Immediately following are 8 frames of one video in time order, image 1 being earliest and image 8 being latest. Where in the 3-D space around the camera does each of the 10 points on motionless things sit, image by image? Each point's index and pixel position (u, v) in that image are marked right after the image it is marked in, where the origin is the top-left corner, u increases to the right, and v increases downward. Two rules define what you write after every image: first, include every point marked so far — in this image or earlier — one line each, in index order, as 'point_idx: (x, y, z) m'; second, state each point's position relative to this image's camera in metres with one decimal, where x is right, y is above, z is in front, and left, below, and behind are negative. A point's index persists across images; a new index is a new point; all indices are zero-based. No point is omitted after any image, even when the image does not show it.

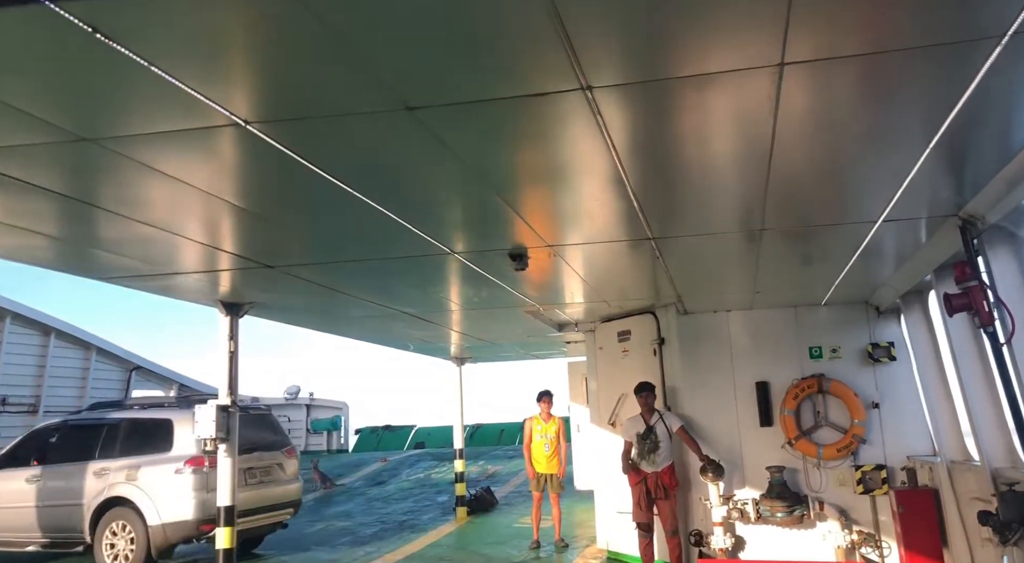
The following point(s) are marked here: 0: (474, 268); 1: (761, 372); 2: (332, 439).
0: (-0.3, 0.0, +6.0) m
1: (+2.4, -0.9, +6.8) m
2: (-5.1, -4.4, +19.7) m
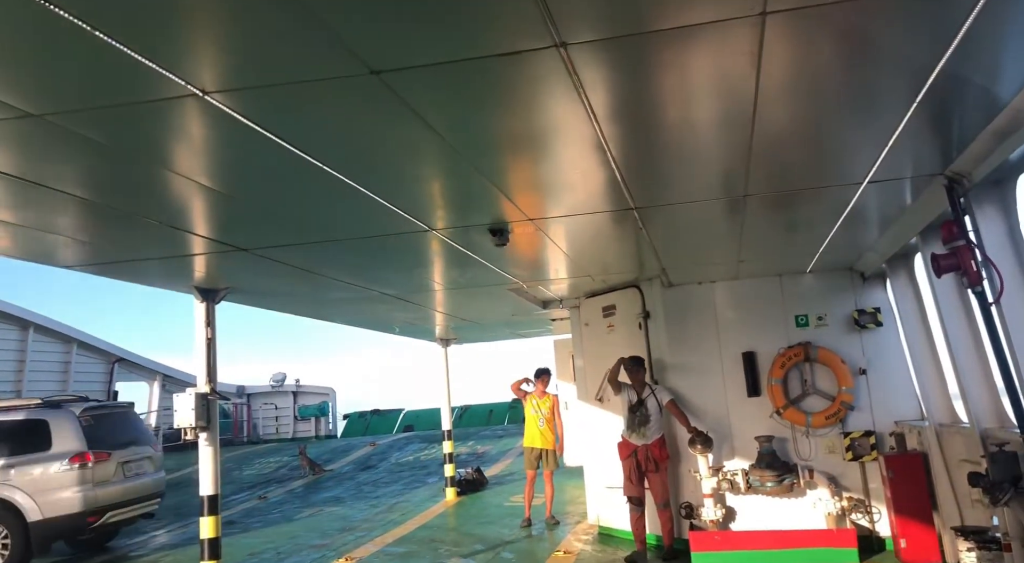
0: (-0.5, +0.2, +5.9) m
1: (+2.3, -0.6, +6.7) m
2: (-5.4, -4.0, +19.6) m
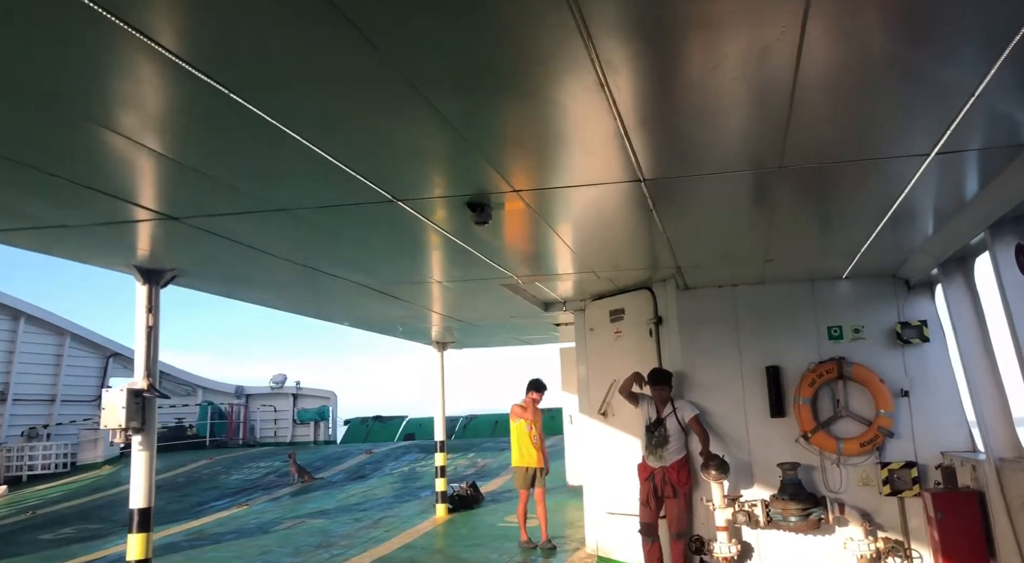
0: (-0.5, +0.3, +5.2) m
1: (+2.2, -0.6, +6.0) m
2: (-5.2, -4.0, +18.9) m
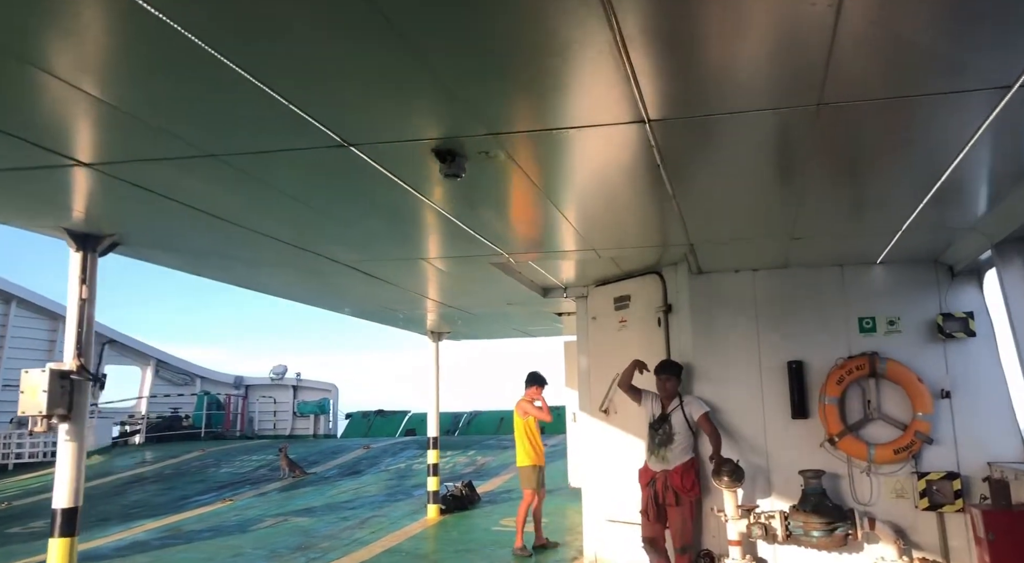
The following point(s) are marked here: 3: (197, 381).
0: (-0.6, +0.5, +4.6) m
1: (+2.2, -0.5, +5.3) m
2: (-5.1, -3.7, +18.4) m
3: (-7.8, -2.5, +17.5) m
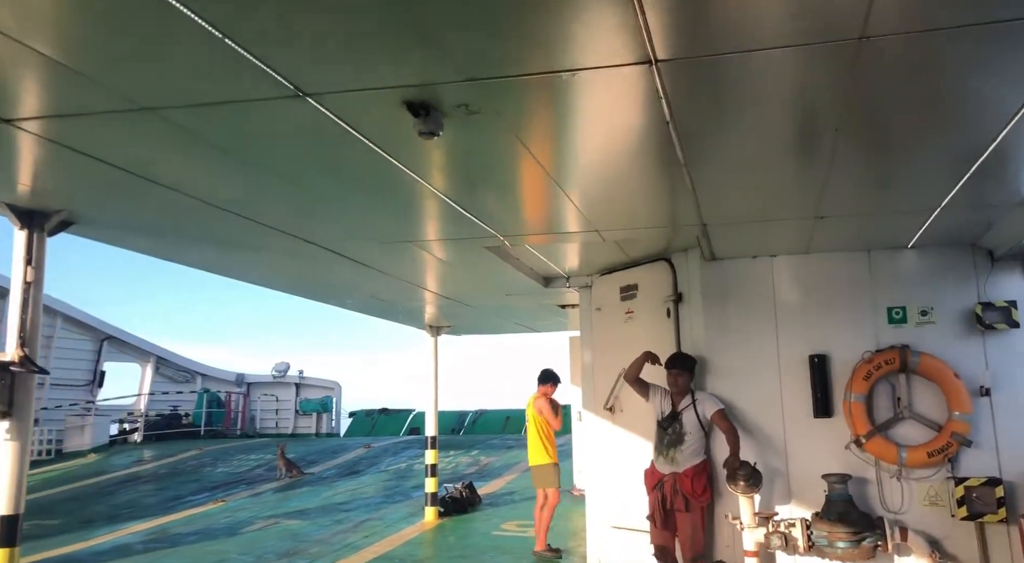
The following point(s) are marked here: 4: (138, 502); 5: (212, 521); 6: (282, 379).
0: (-0.6, +0.5, +4.2) m
1: (+2.1, -0.4, +4.9) m
2: (-4.9, -3.6, +18.1) m
3: (-7.7, -2.4, +17.2) m
4: (-5.0, -3.0, +9.4) m
5: (-3.5, -2.8, +8.2) m
6: (-5.9, -2.5, +17.8) m
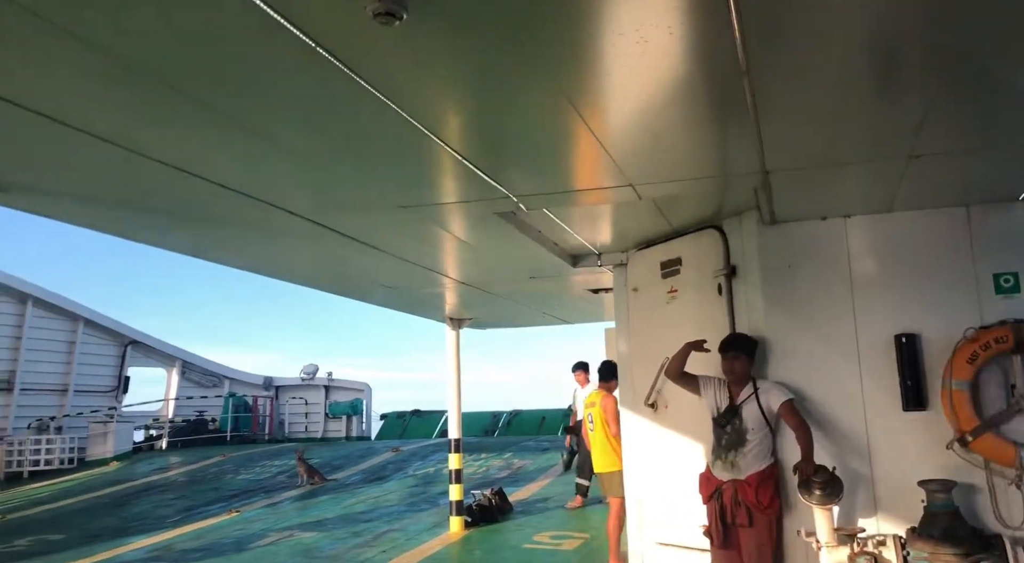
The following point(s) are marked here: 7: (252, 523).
0: (-0.5, +0.7, +3.5) m
1: (+2.3, -0.2, +4.0) m
2: (-4.0, -3.6, +17.6) m
3: (-6.9, -2.4, +16.8) m
4: (-4.6, -3.0, +8.9) m
5: (-3.2, -2.8, +7.6) m
6: (-5.0, -2.5, +17.4) m
7: (-3.0, -2.8, +8.2) m
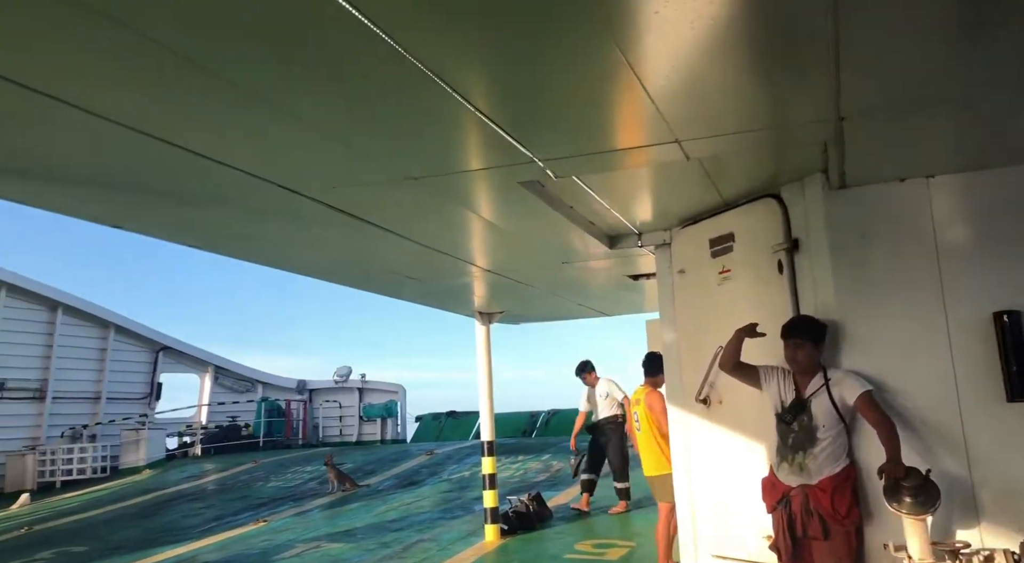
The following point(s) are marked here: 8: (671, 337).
0: (-0.4, +0.8, +3.0) m
1: (+2.4, -0.1, +3.4) m
2: (-3.1, -3.6, +17.2) m
3: (-6.0, -2.5, +16.6) m
4: (-4.1, -3.0, +8.6) m
5: (-2.8, -2.7, +7.3) m
6: (-4.1, -2.5, +17.1) m
7: (-2.6, -2.8, +7.8) m
8: (+1.1, -0.4, +4.7) m
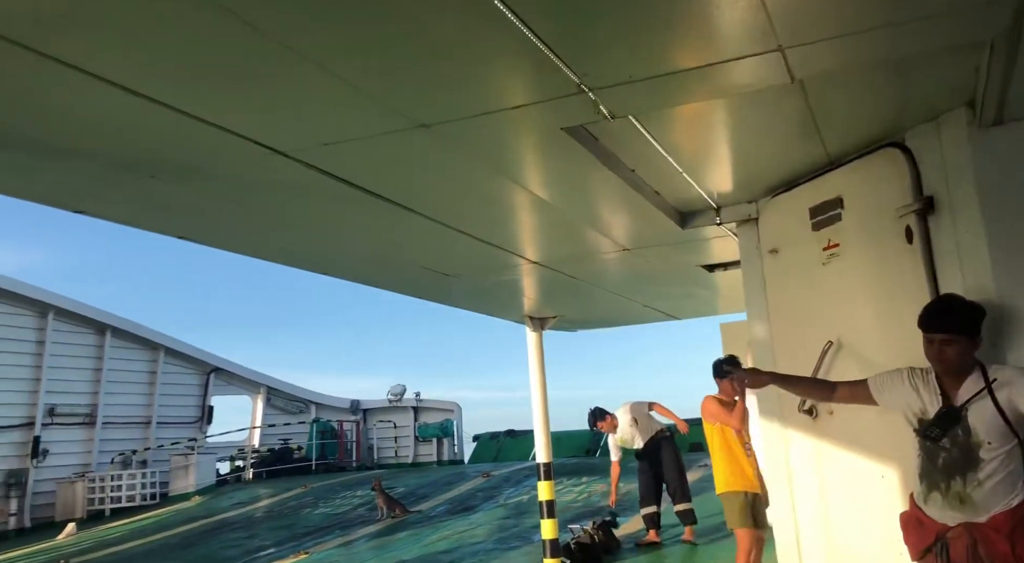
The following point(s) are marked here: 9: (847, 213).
0: (-0.3, +0.8, +2.3) m
1: (+2.6, +0.1, +2.4) m
2: (-1.7, -3.9, +16.6) m
3: (-4.6, -2.9, +16.2) m
4: (-3.4, -3.2, +8.1) m
5: (-2.2, -2.8, +6.6) m
6: (-2.7, -2.9, +16.5) m
7: (-2.0, -2.9, +7.1) m
8: (+1.4, -0.3, +3.8) m
9: (+1.6, +0.3, +3.3) m
